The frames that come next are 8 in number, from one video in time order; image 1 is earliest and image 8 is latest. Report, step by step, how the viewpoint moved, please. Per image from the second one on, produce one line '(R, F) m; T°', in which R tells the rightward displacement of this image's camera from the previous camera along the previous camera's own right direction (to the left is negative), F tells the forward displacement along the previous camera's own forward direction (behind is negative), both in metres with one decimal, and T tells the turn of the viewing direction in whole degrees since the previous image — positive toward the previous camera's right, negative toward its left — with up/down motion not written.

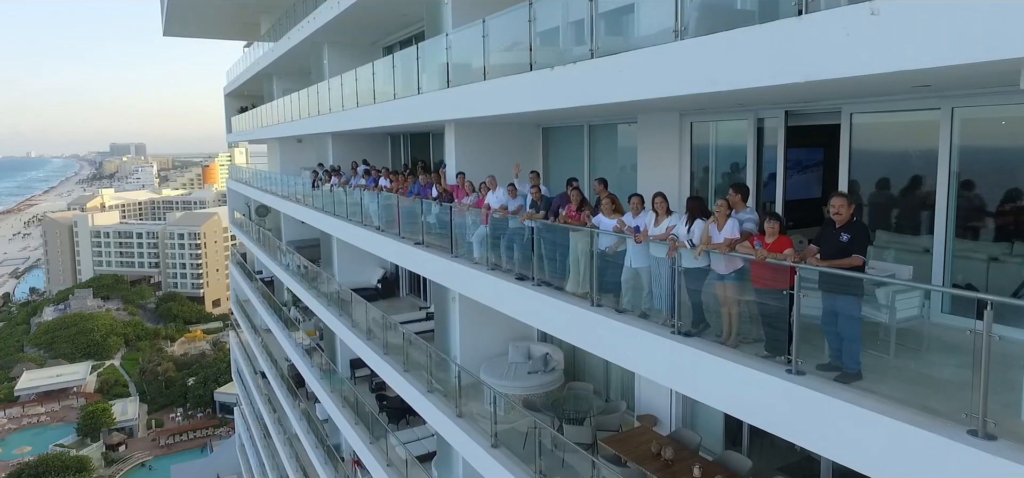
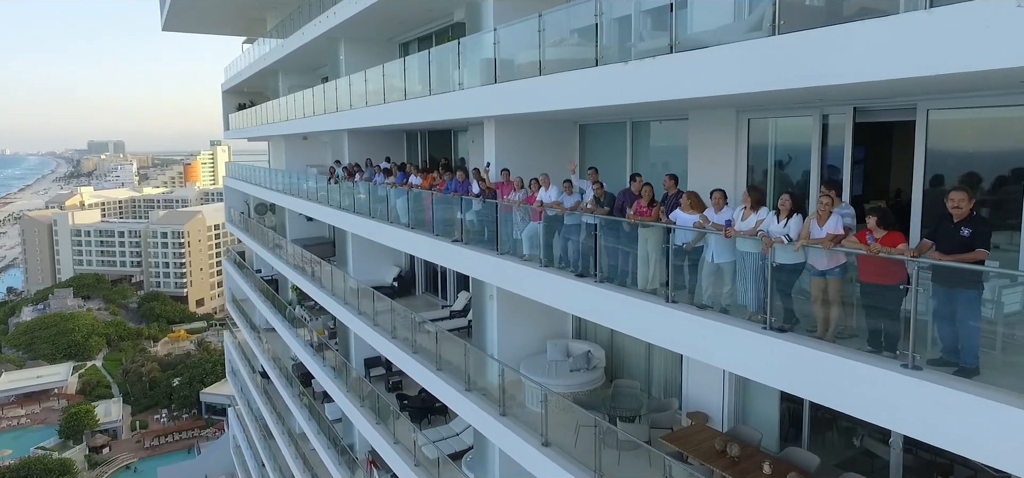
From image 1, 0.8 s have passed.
(-0.8, +0.1) m; +1°
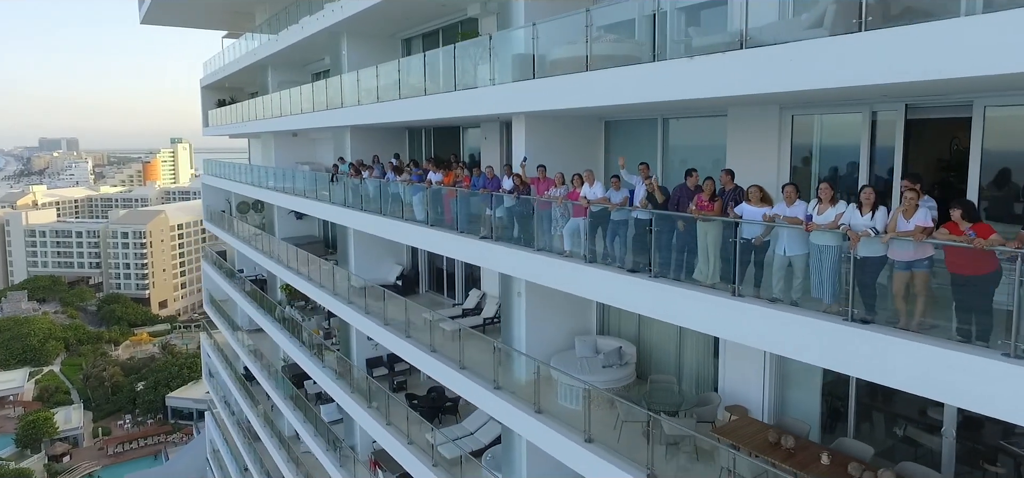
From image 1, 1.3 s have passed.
(-0.8, +0.1) m; +3°
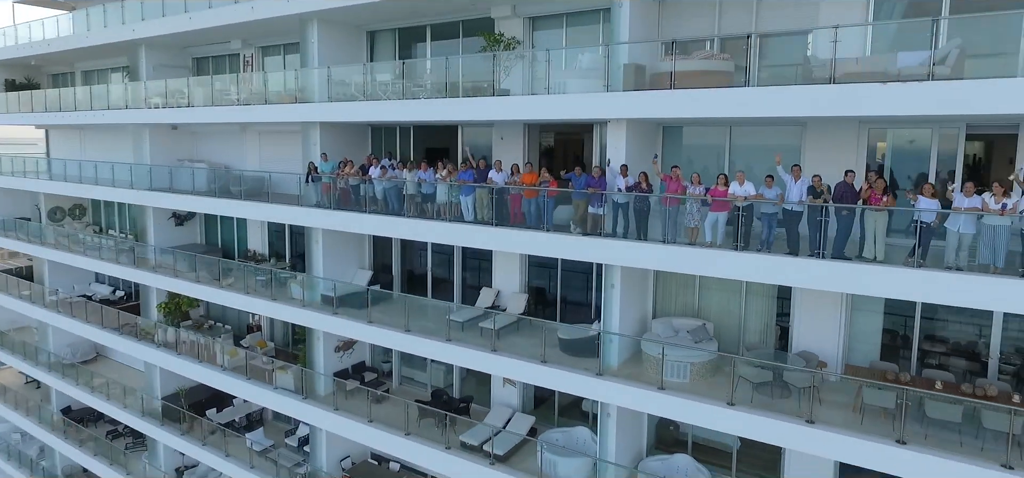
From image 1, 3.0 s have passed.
(-4.9, +0.6) m; +22°
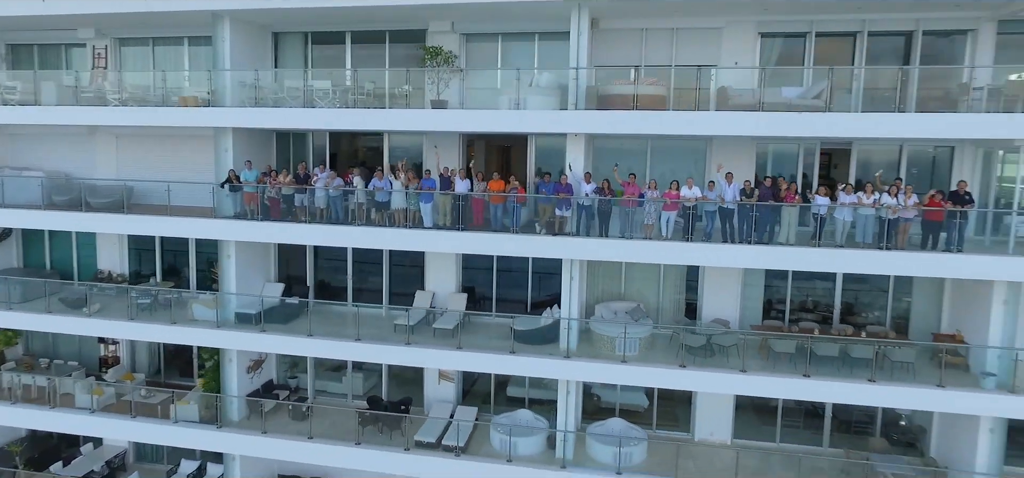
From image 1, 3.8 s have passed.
(-3.4, -0.2) m; +22°
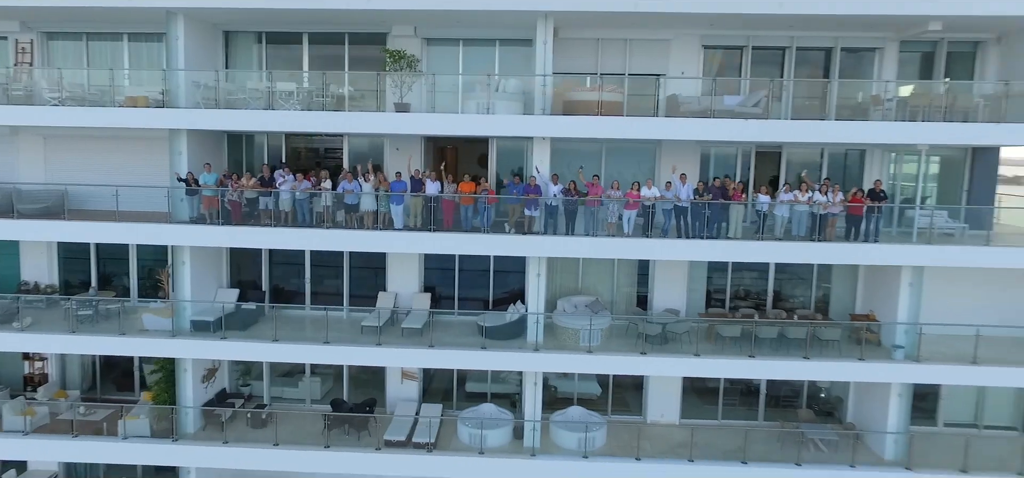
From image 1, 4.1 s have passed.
(-1.1, -0.4) m; +9°
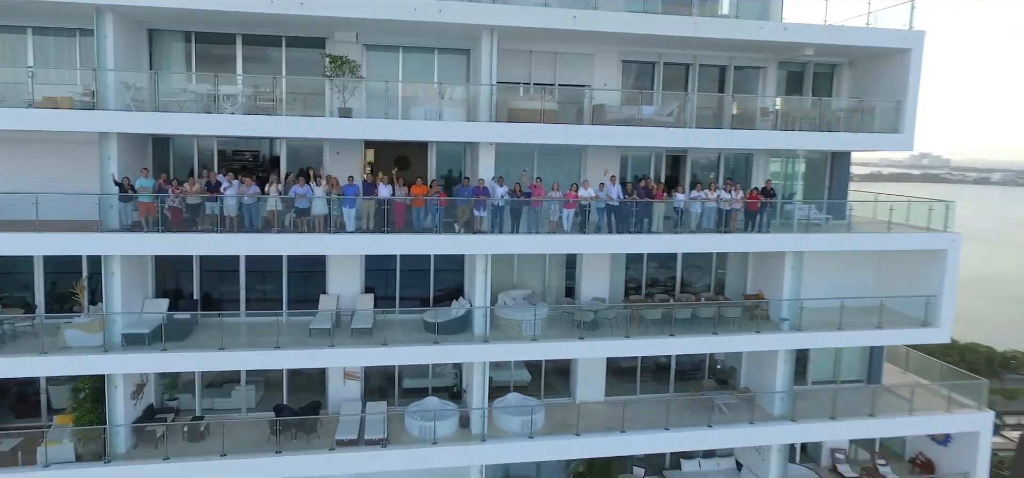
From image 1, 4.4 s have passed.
(-1.5, -0.6) m; +12°
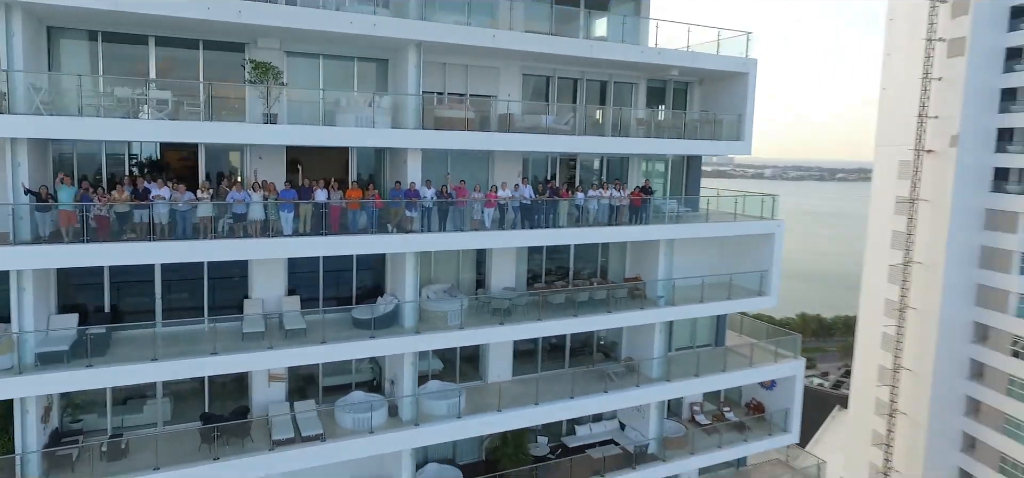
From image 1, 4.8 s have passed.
(-1.9, -1.0) m; +15°
